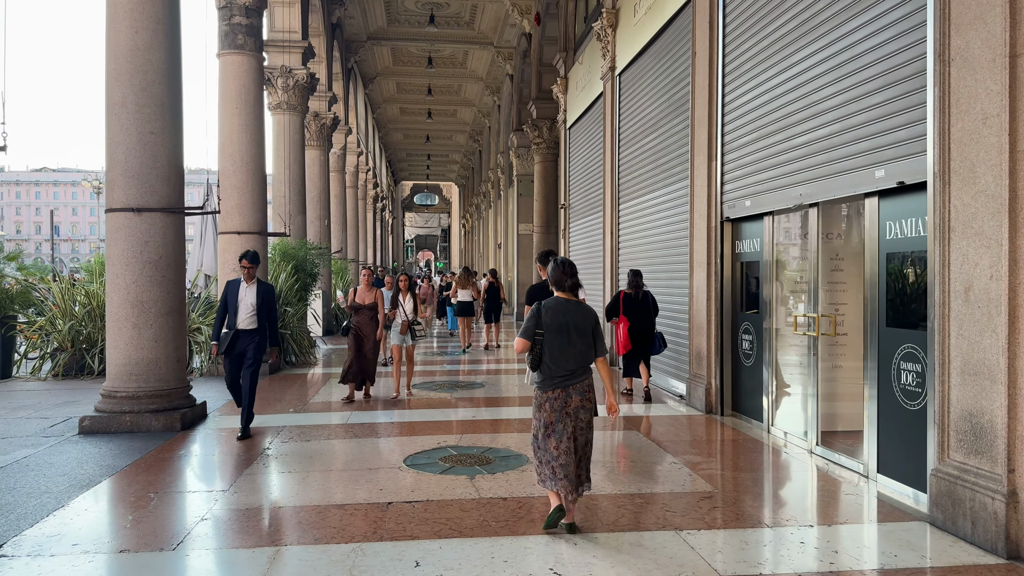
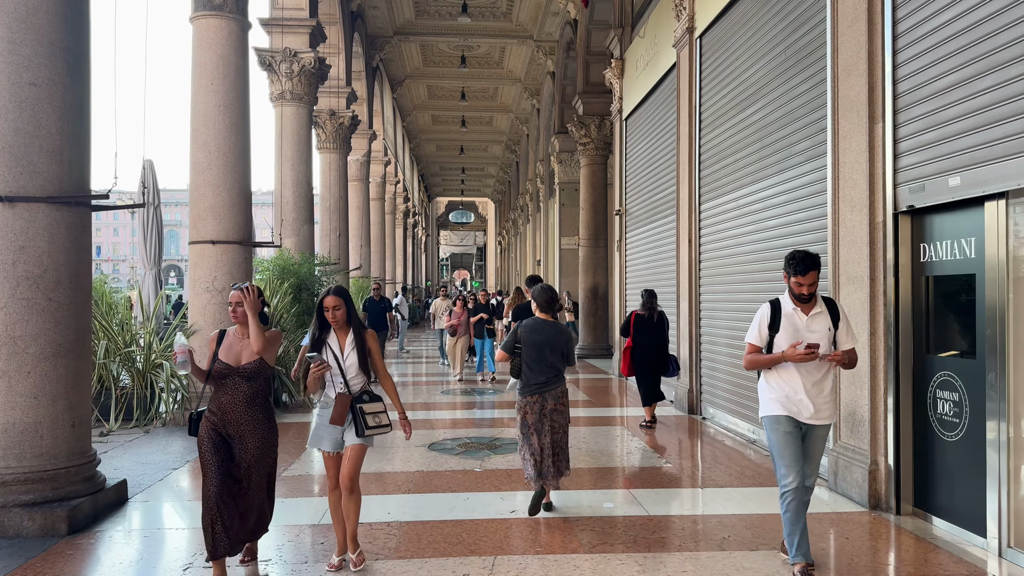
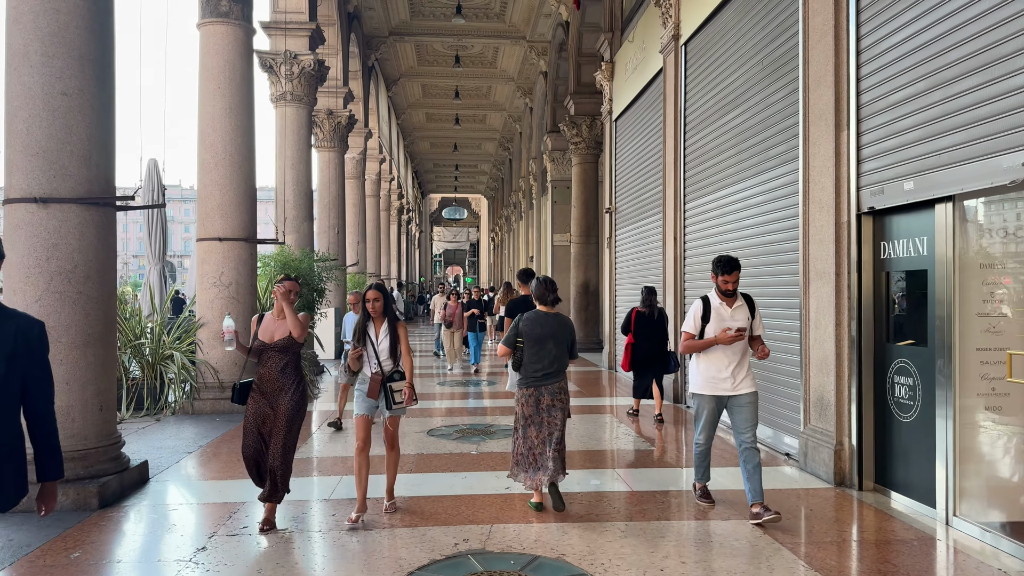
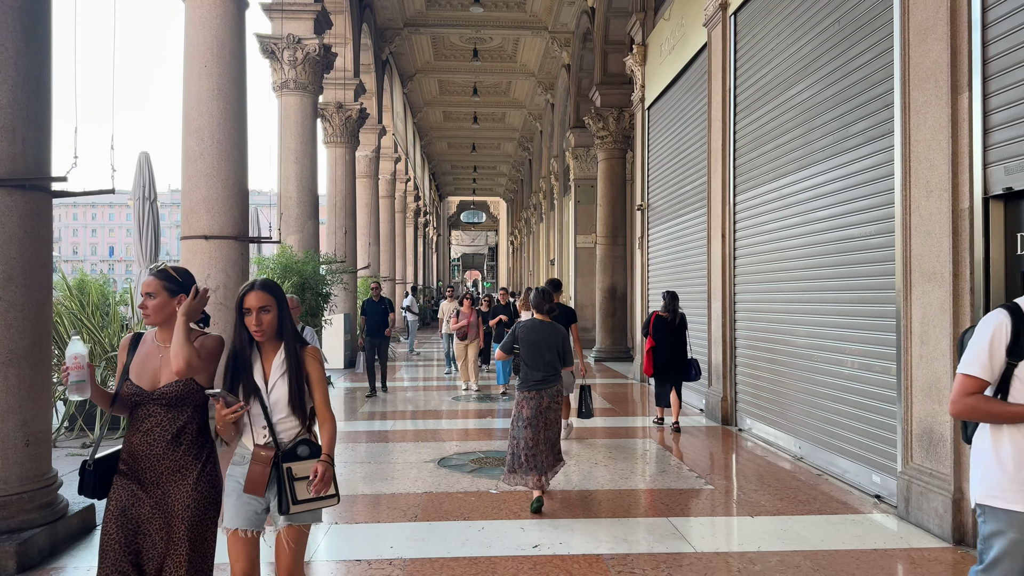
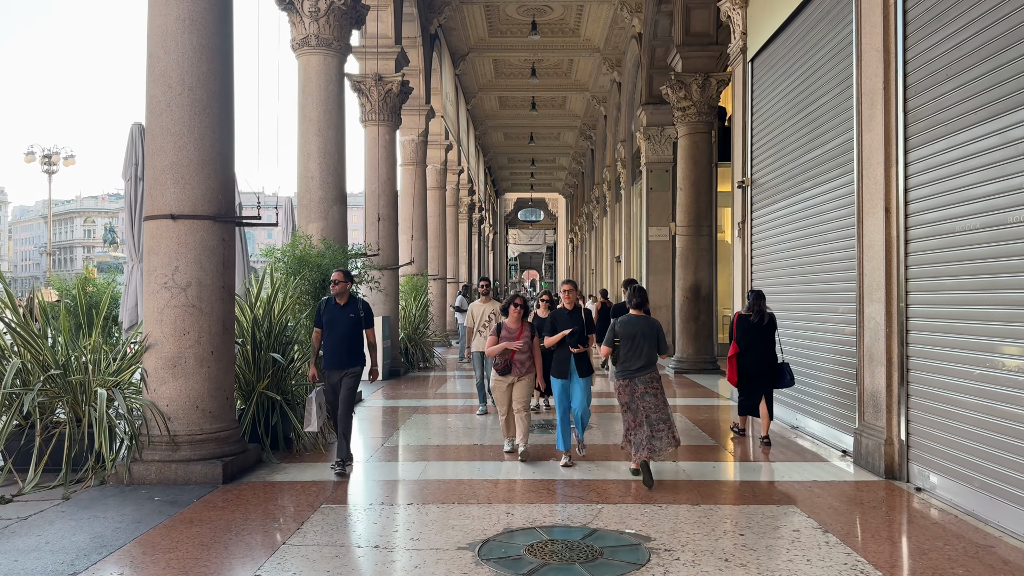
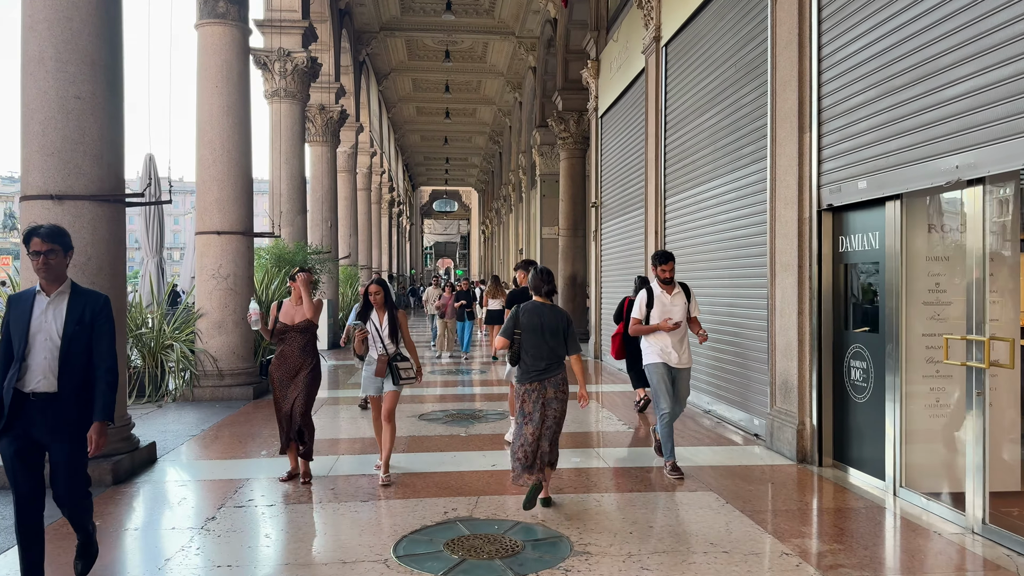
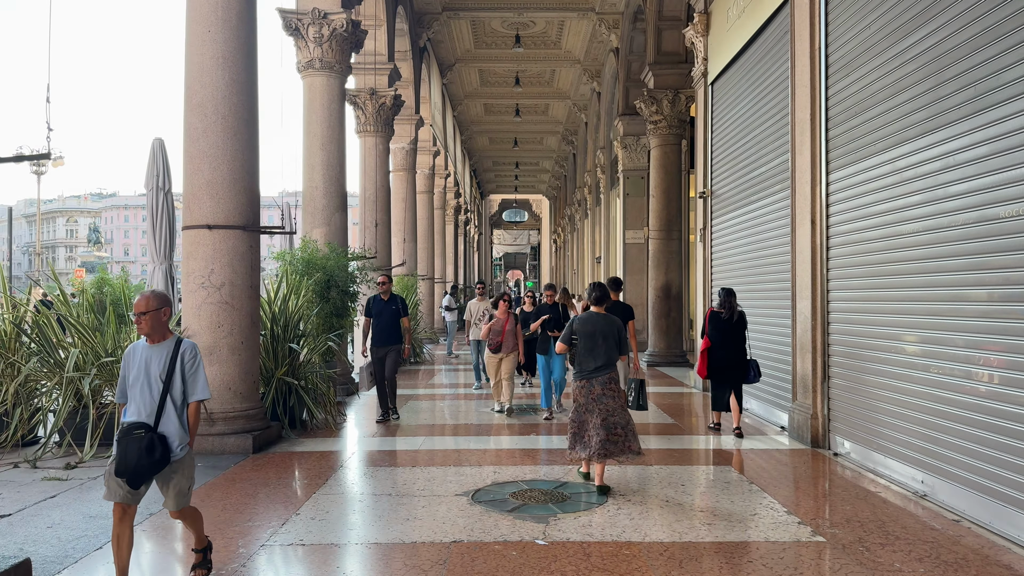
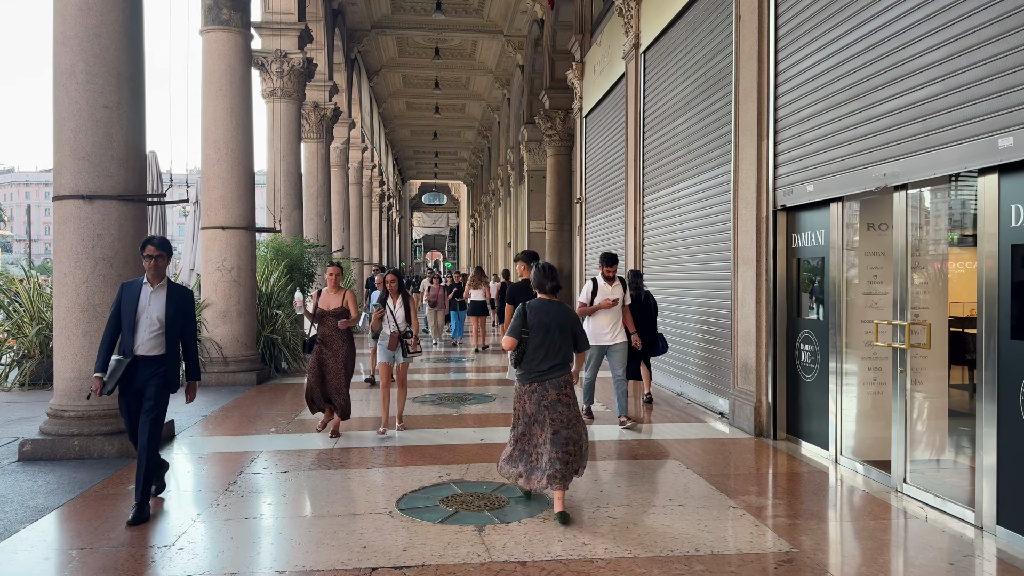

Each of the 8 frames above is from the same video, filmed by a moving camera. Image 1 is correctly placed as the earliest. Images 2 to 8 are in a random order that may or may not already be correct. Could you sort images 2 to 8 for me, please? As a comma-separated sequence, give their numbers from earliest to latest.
8, 6, 3, 2, 4, 7, 5
